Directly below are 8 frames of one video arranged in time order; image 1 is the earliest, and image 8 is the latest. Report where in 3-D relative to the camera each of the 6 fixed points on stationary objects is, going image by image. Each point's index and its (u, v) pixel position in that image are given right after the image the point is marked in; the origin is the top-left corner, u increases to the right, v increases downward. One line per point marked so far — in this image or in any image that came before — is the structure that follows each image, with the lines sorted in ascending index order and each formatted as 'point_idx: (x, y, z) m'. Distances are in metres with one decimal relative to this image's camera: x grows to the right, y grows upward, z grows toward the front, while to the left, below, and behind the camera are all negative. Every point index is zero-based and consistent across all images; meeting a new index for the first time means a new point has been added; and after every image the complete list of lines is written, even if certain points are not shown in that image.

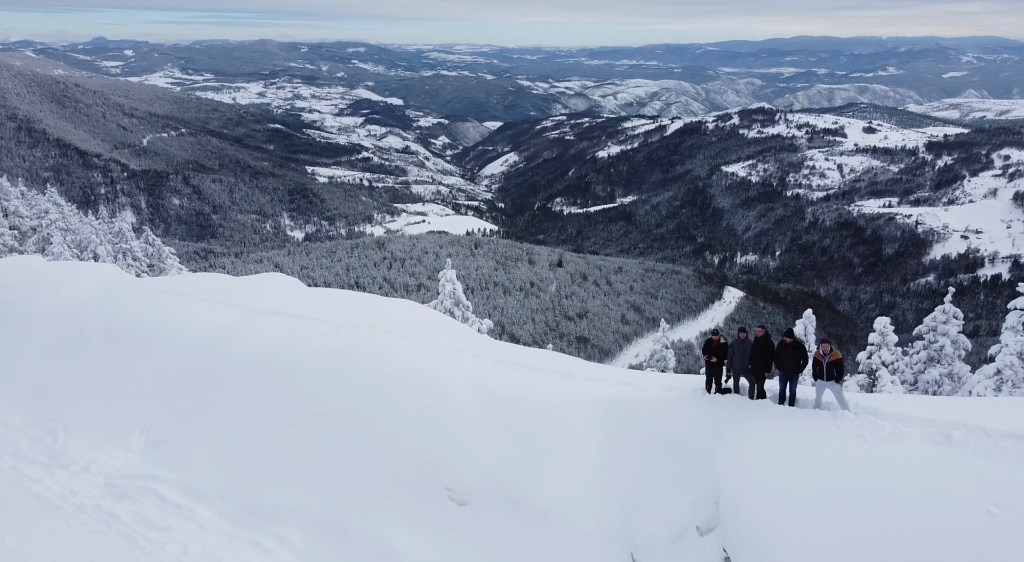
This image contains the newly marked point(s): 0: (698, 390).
0: (+5.3, -3.0, +18.8) m
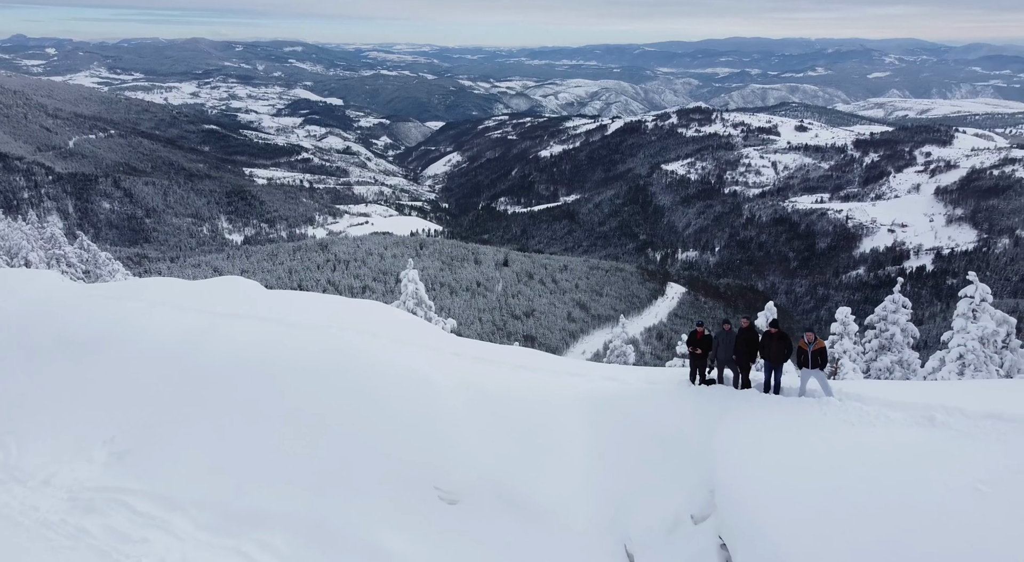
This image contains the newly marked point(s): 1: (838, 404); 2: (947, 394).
0: (+4.9, -2.8, +19.0) m
1: (+8.3, -3.0, +16.9) m
2: (+11.1, -2.8, +17.0) m
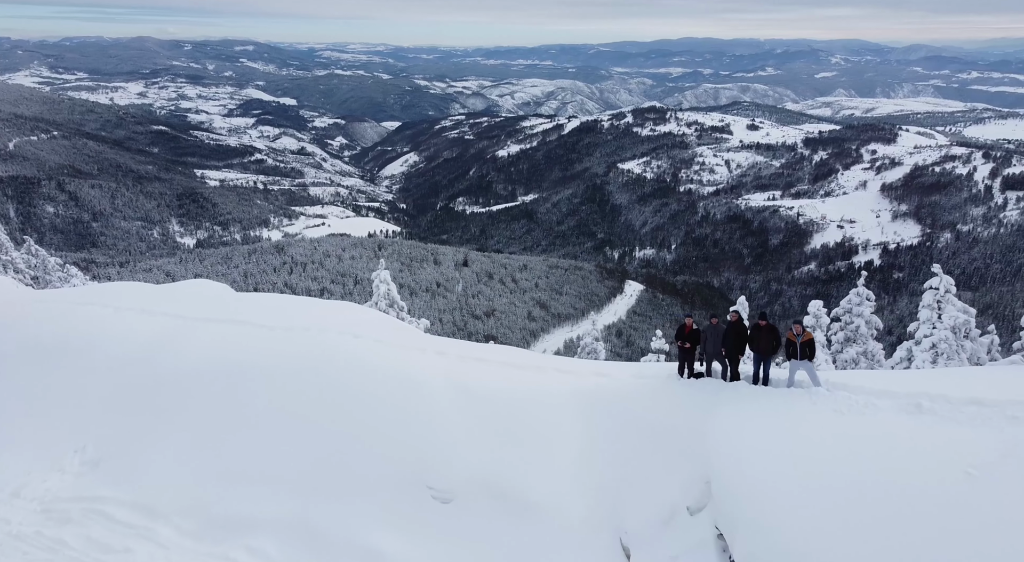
0: (+4.6, -2.7, +19.3) m
1: (+8.1, -2.9, +17.3) m
2: (+10.9, -2.6, +17.5) m
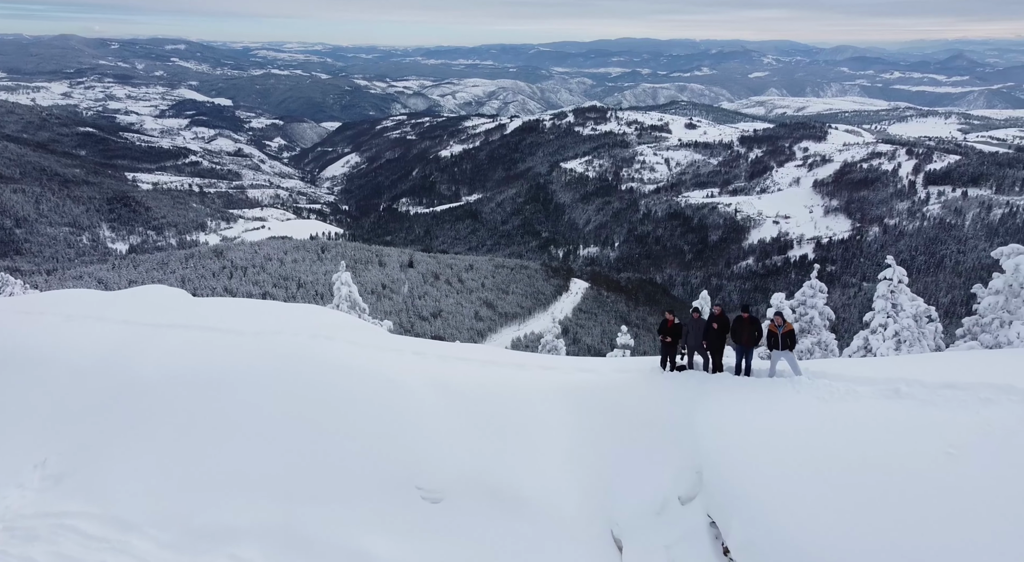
0: (+4.2, -2.6, +19.6) m
1: (+7.8, -2.6, +17.8) m
2: (+10.5, -2.3, +18.1) m
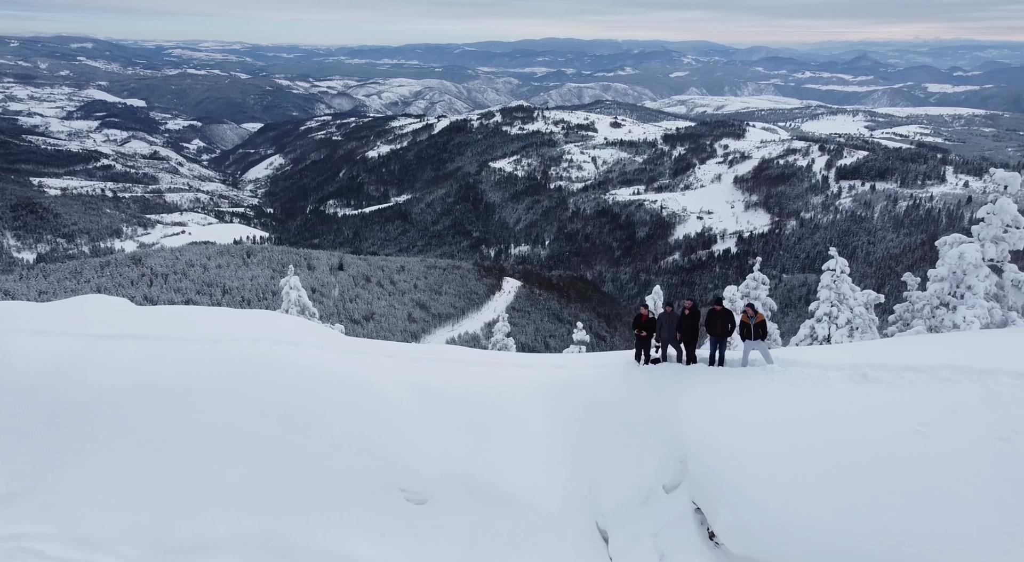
0: (+3.5, -2.4, +20.0) m
1: (+7.3, -2.4, +18.5) m
2: (+9.9, -2.0, +19.1) m
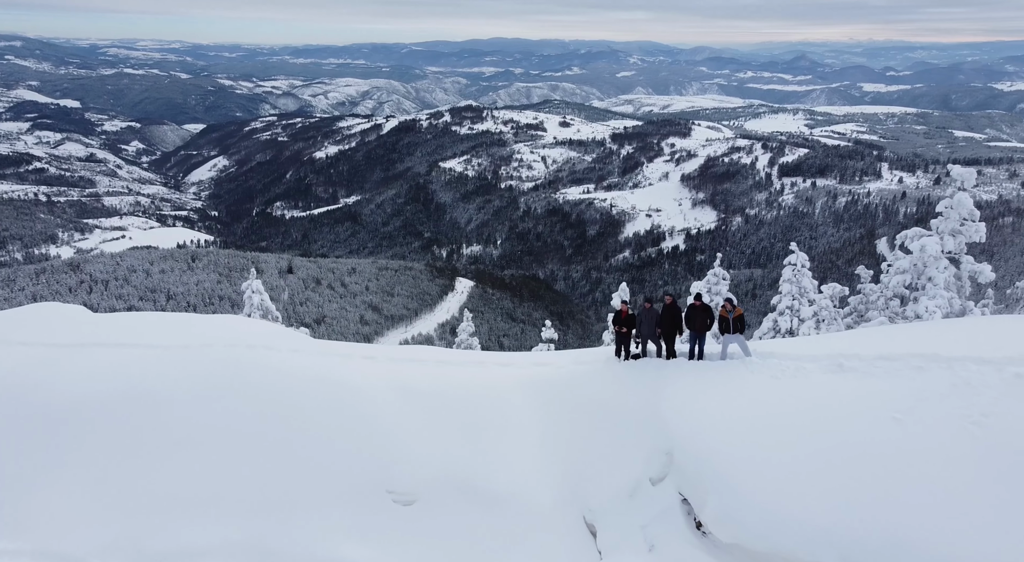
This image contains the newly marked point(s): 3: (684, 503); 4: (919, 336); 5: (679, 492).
0: (+3.0, -2.3, +20.3) m
1: (+6.8, -2.3, +19.0) m
2: (+9.4, -1.9, +19.7) m
3: (+4.0, -5.2, +15.8) m
4: (+12.0, -1.6, +19.9) m
5: (+3.9, -5.0, +16.0) m
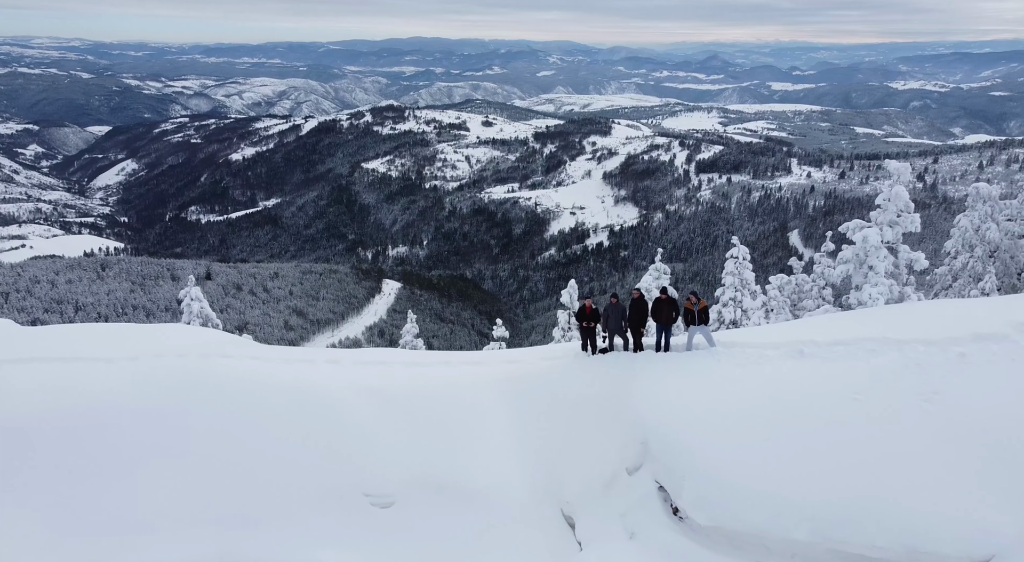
0: (+2.0, -2.2, +20.7) m
1: (+6.0, -2.1, +19.7) m
2: (+8.5, -1.6, +20.7) m
3: (+3.5, -5.0, +16.3) m
4: (+11.0, -1.3, +21.1) m
5: (+3.4, -4.9, +16.5) m
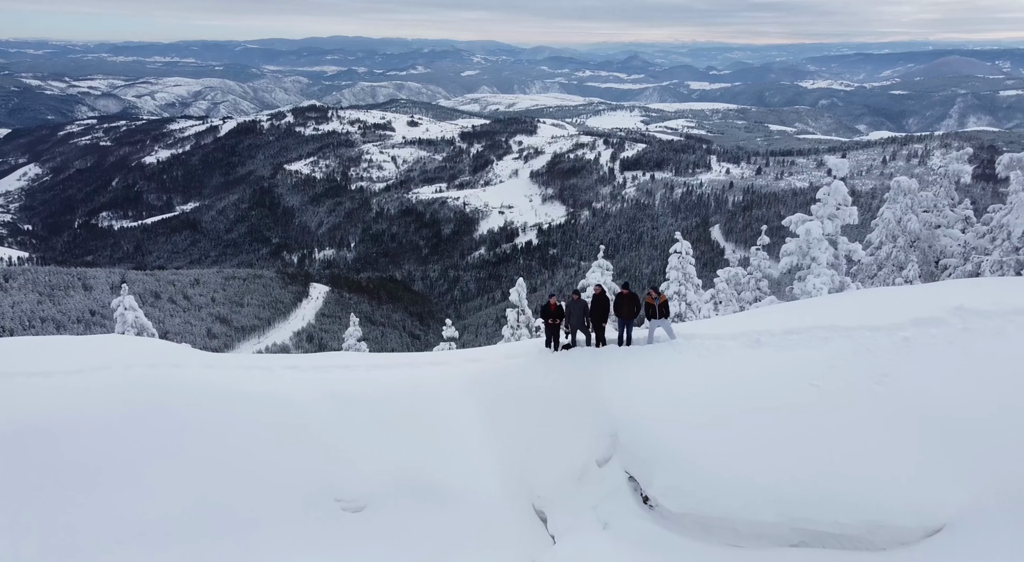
0: (+0.9, -2.2, +21.0) m
1: (+4.9, -1.9, +20.4) m
2: (+7.3, -1.3, +21.5) m
3: (+2.8, -4.9, +16.7) m
4: (+9.8, -1.0, +22.1) m
5: (+2.7, -4.8, +16.9) m
